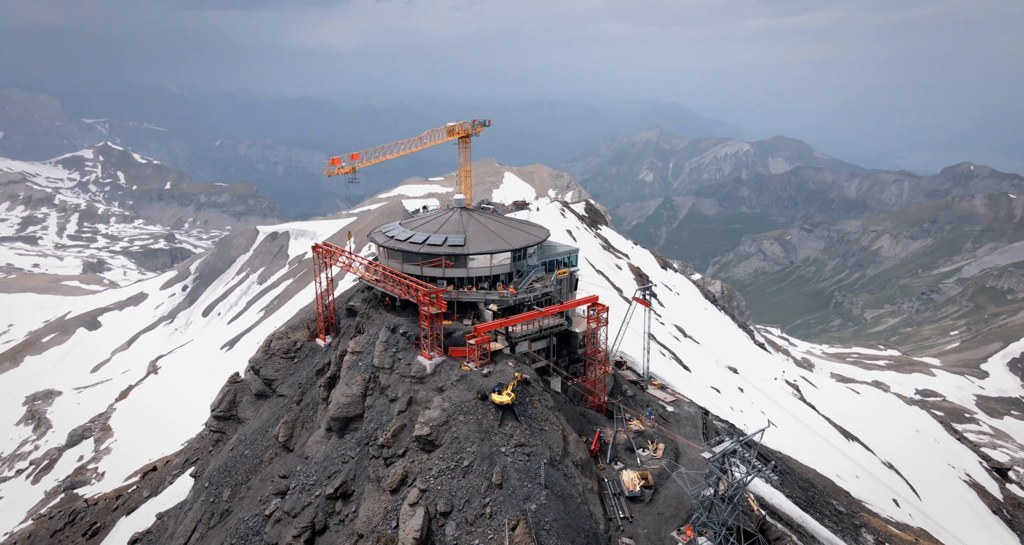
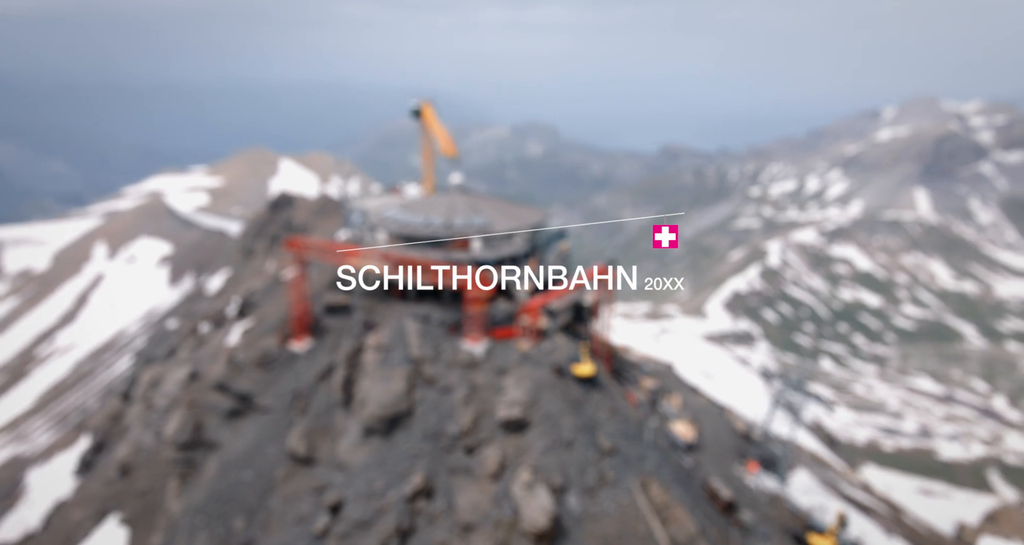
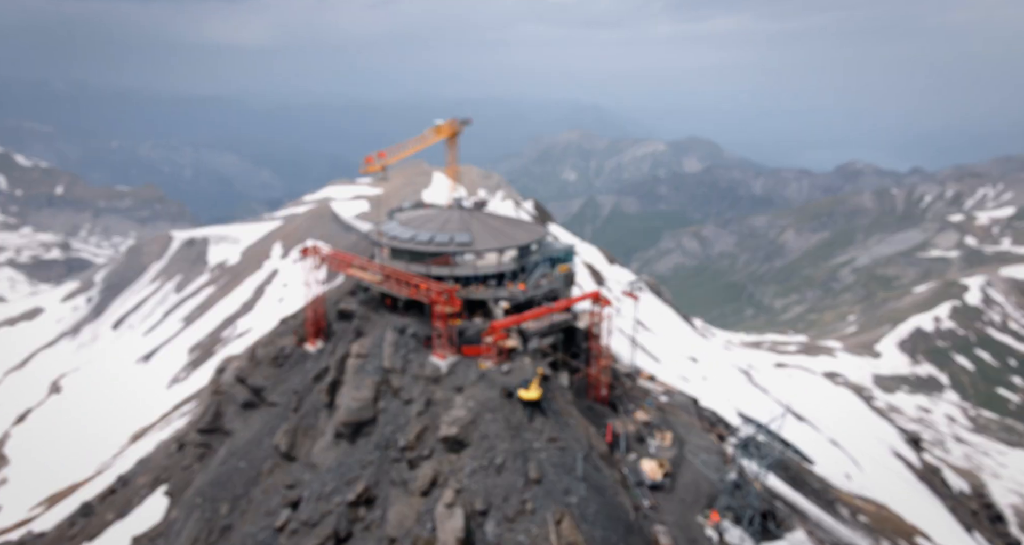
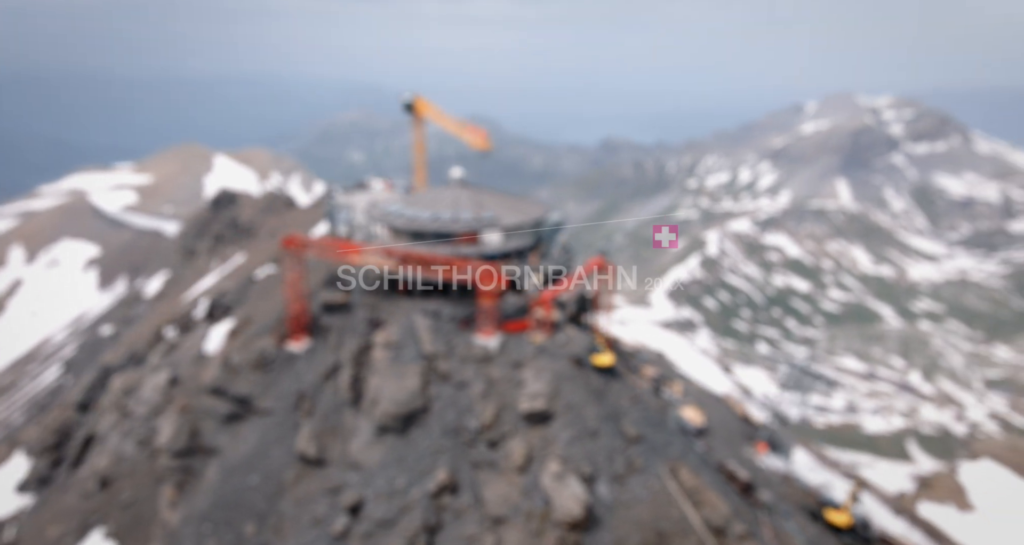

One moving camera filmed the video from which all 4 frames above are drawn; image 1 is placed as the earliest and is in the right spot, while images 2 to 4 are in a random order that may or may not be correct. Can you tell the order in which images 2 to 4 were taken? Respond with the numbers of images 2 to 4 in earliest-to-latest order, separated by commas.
3, 2, 4
